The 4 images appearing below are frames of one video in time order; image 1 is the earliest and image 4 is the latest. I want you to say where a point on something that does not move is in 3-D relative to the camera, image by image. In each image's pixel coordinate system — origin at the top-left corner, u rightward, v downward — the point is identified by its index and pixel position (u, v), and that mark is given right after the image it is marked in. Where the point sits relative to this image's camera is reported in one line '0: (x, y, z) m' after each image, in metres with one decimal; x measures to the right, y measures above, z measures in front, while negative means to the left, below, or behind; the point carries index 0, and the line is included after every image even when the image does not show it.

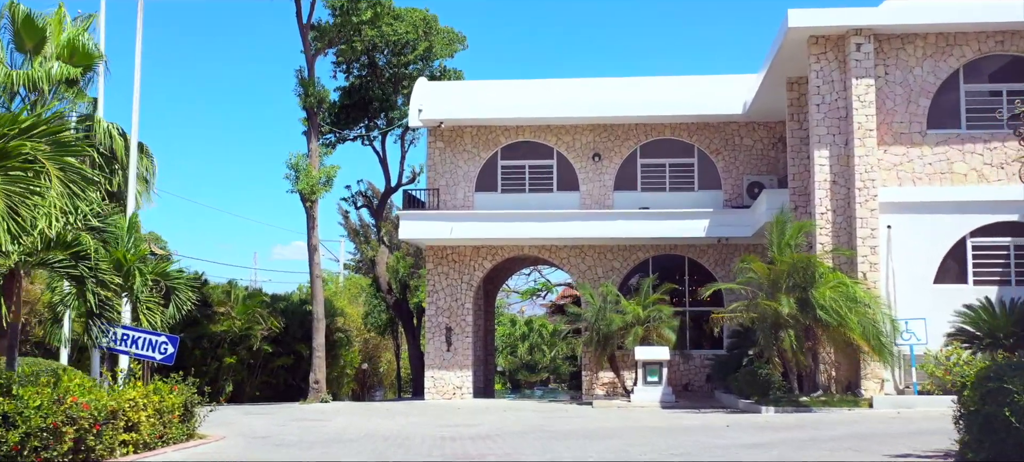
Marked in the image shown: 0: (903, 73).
0: (+7.2, +2.9, +16.7) m
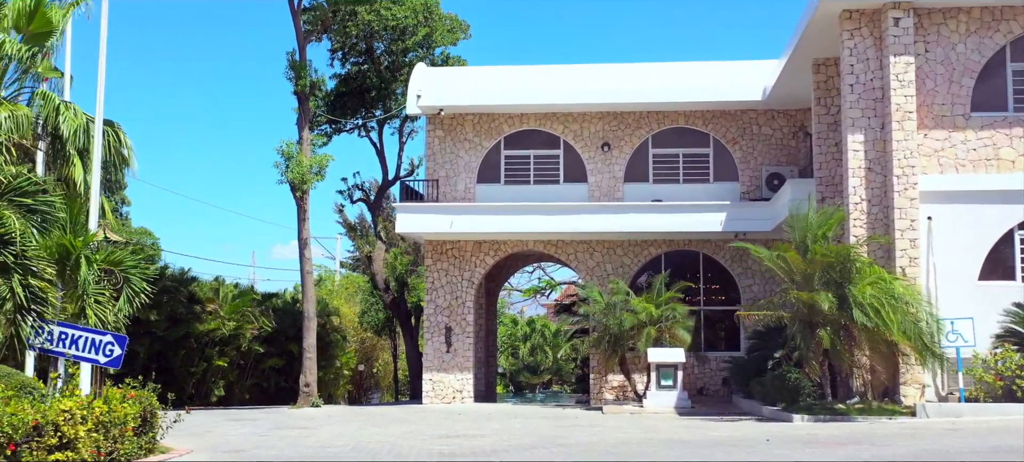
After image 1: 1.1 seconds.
0: (+7.3, +3.0, +15.3) m
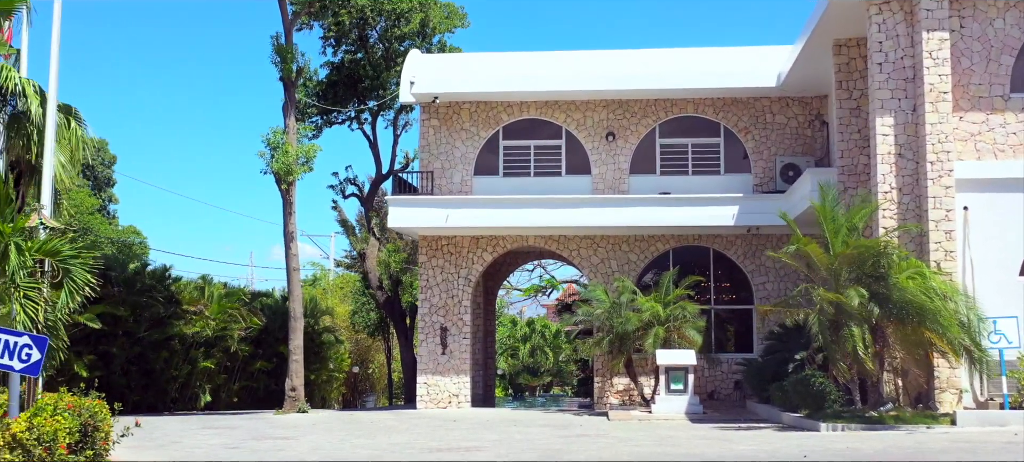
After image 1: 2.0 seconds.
0: (+7.2, +3.2, +14.0) m
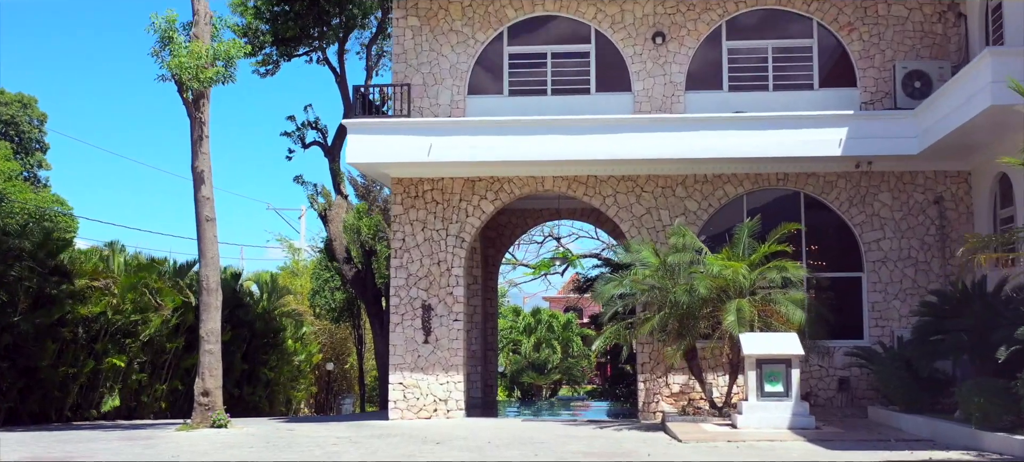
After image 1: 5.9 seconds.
0: (+7.4, +4.2, +8.0) m
